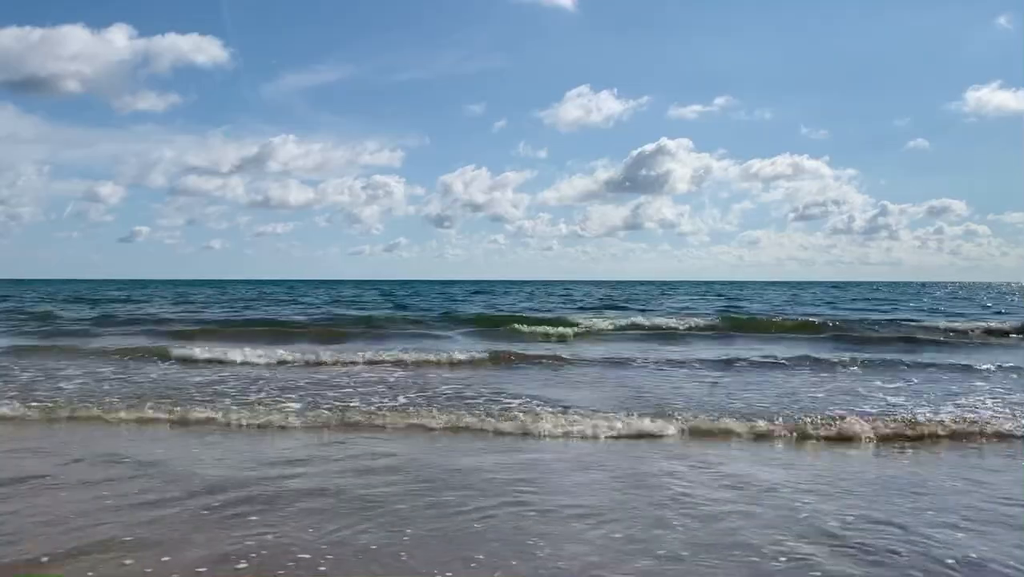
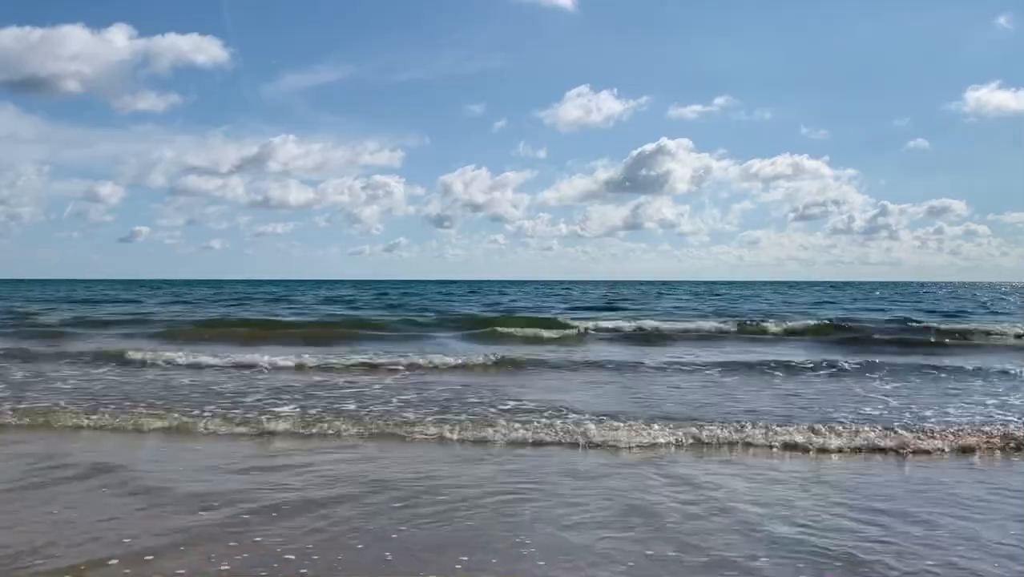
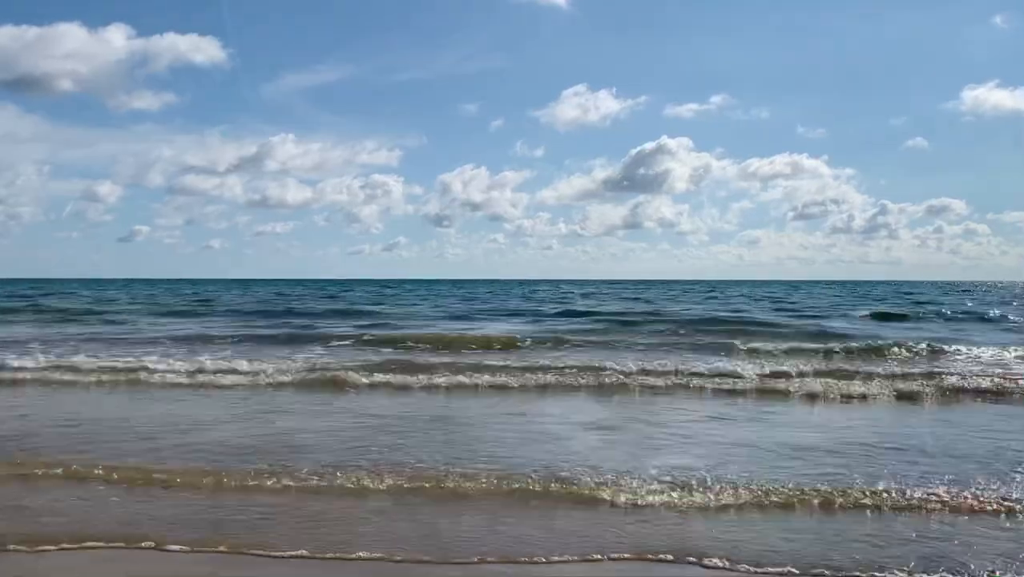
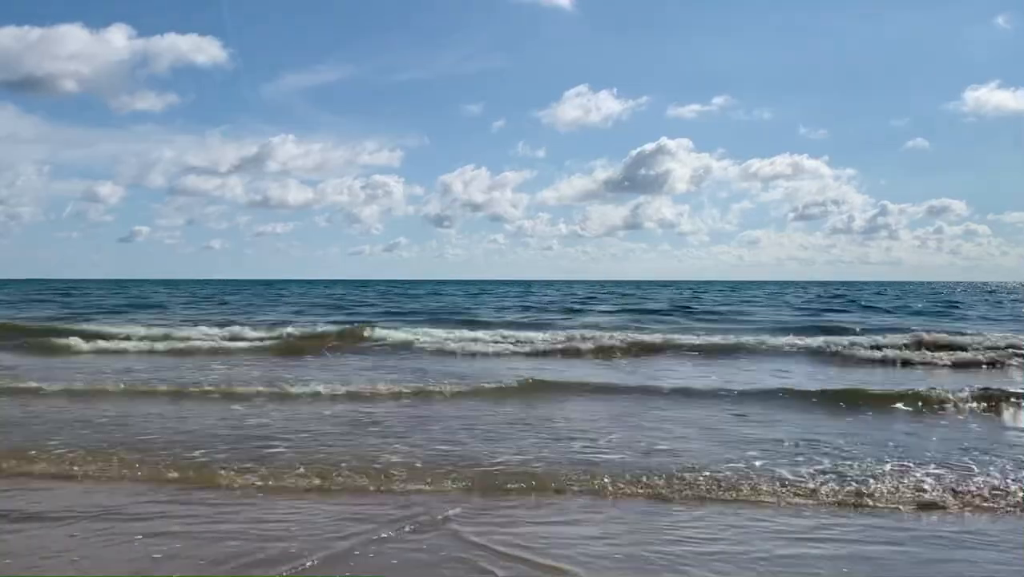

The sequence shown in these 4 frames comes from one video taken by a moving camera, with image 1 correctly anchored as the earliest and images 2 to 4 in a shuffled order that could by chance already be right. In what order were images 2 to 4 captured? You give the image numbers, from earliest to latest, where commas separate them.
2, 4, 3
